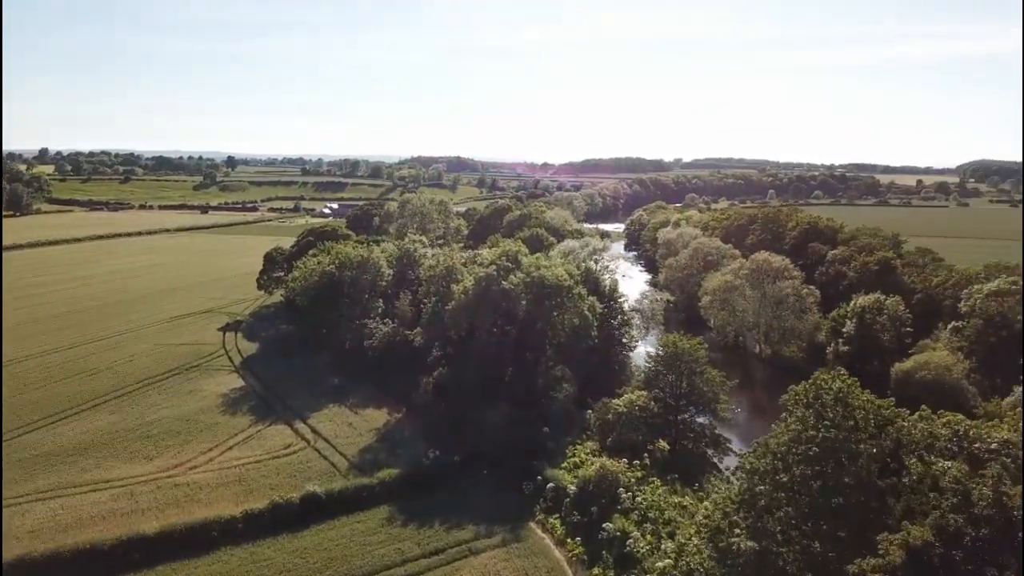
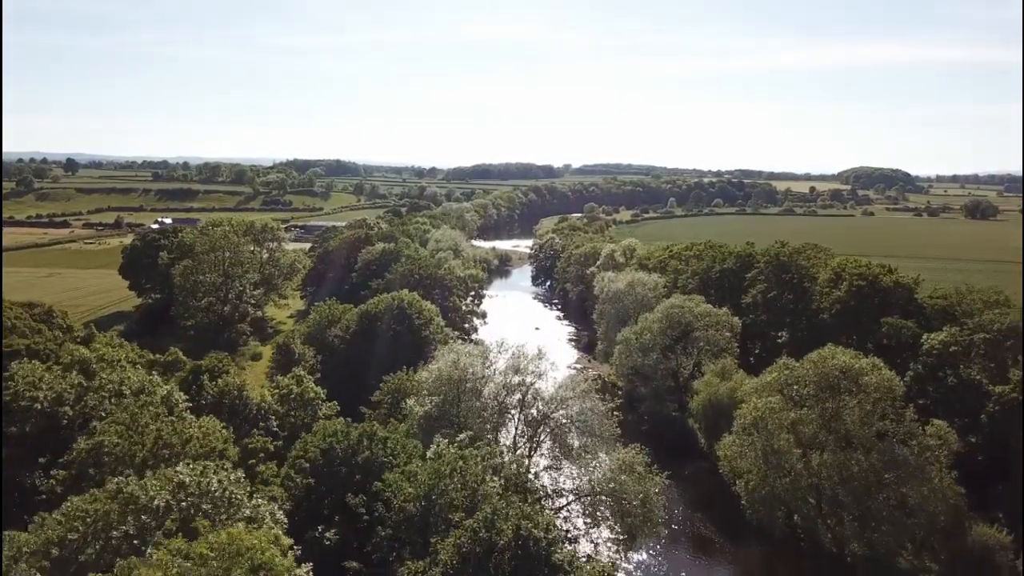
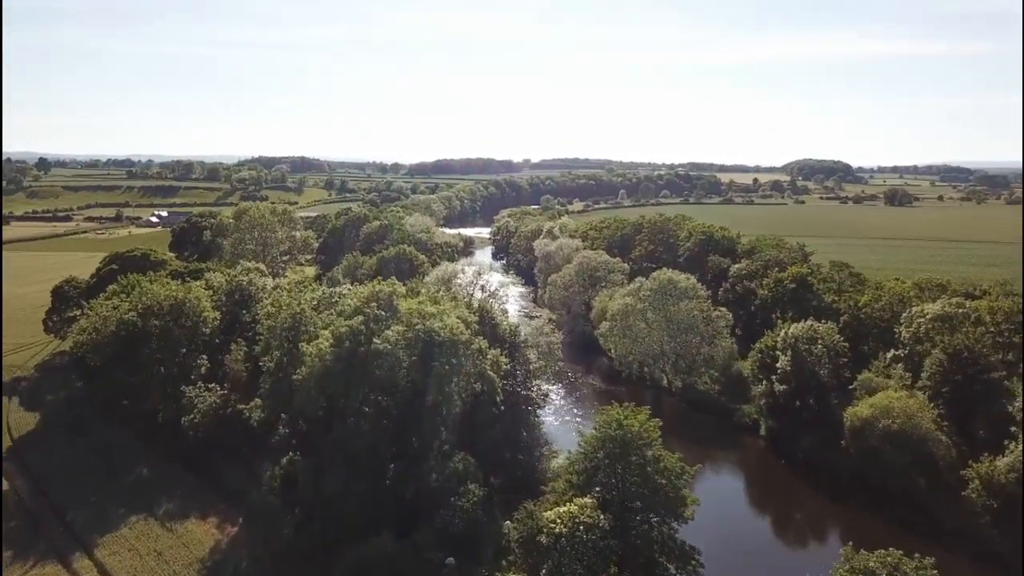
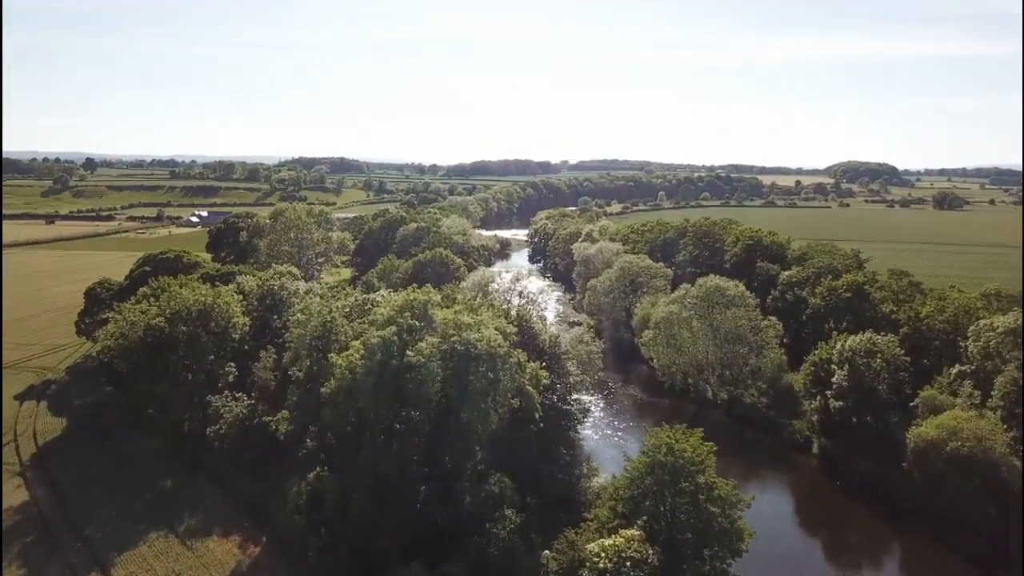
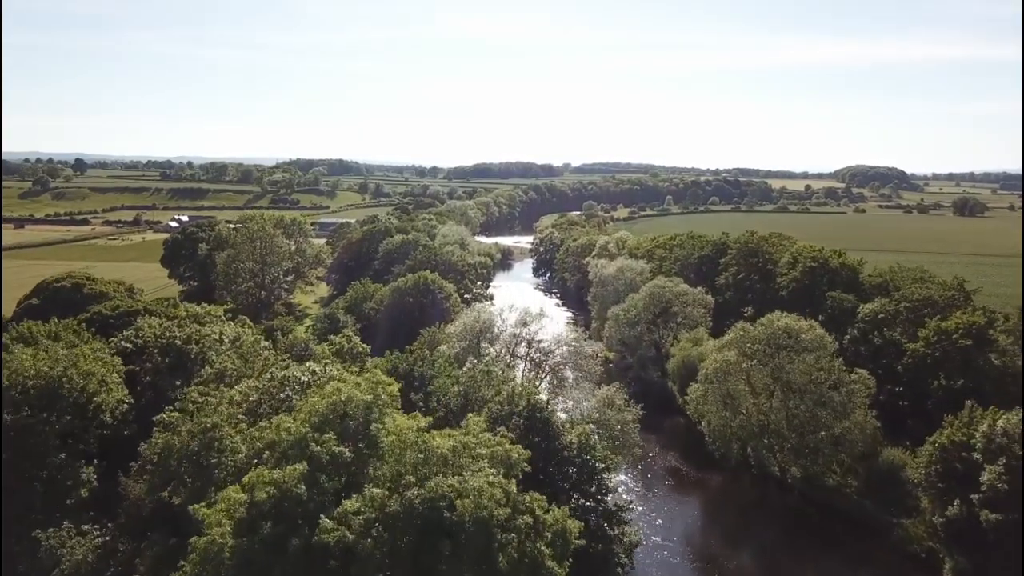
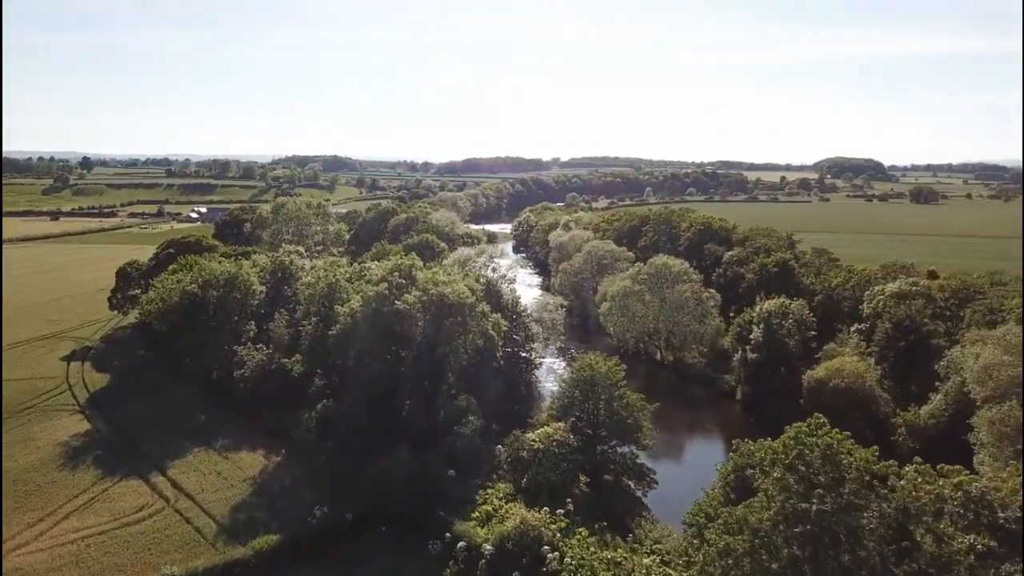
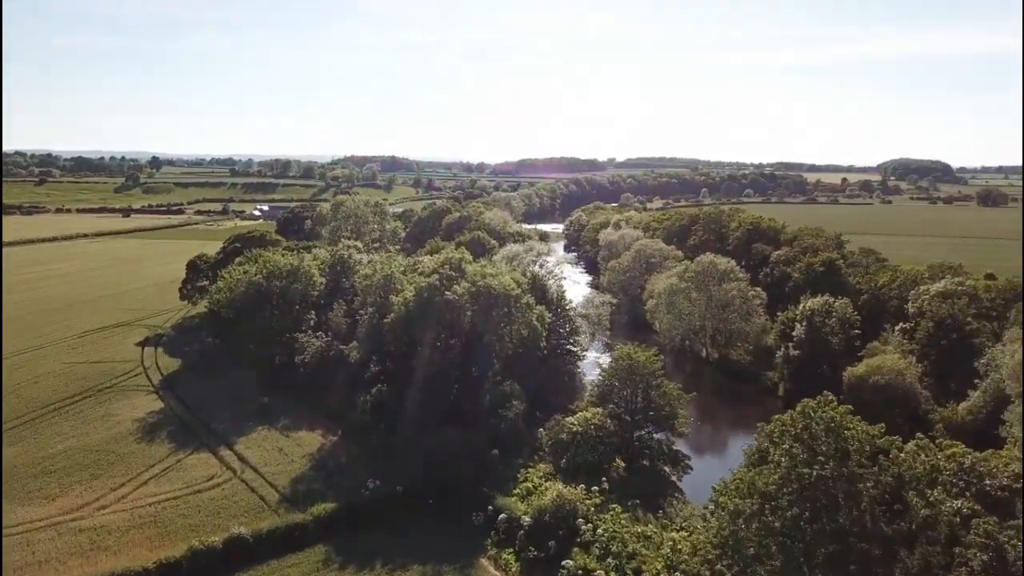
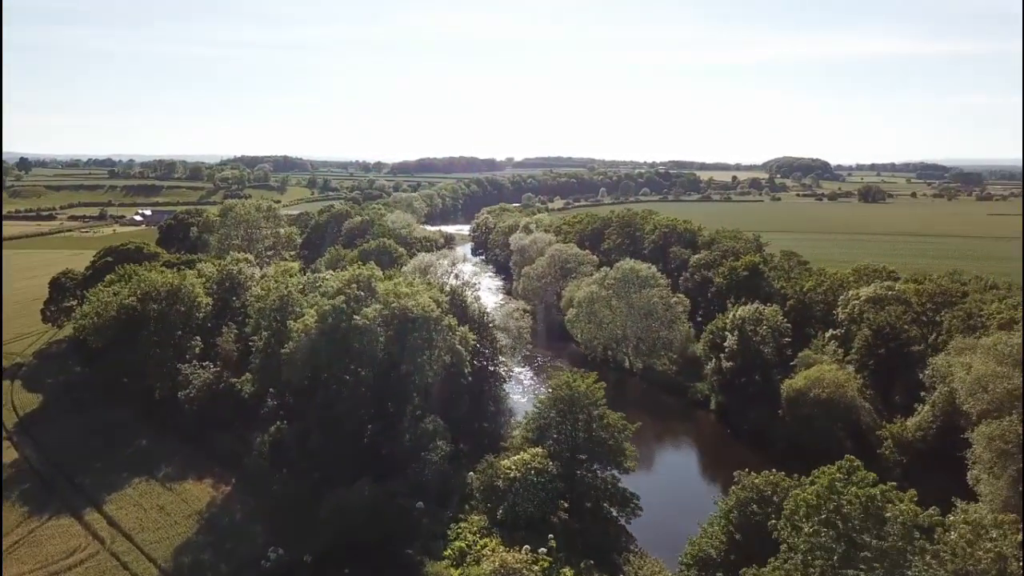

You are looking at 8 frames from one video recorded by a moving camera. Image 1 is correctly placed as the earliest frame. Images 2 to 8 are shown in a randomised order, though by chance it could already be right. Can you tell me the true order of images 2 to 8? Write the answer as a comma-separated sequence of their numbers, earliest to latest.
7, 6, 8, 3, 4, 5, 2
